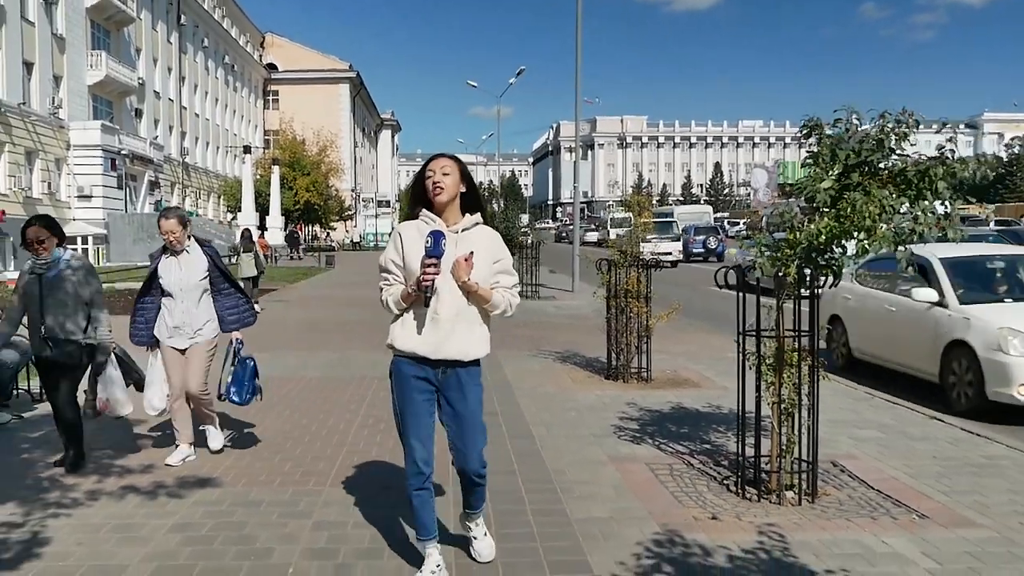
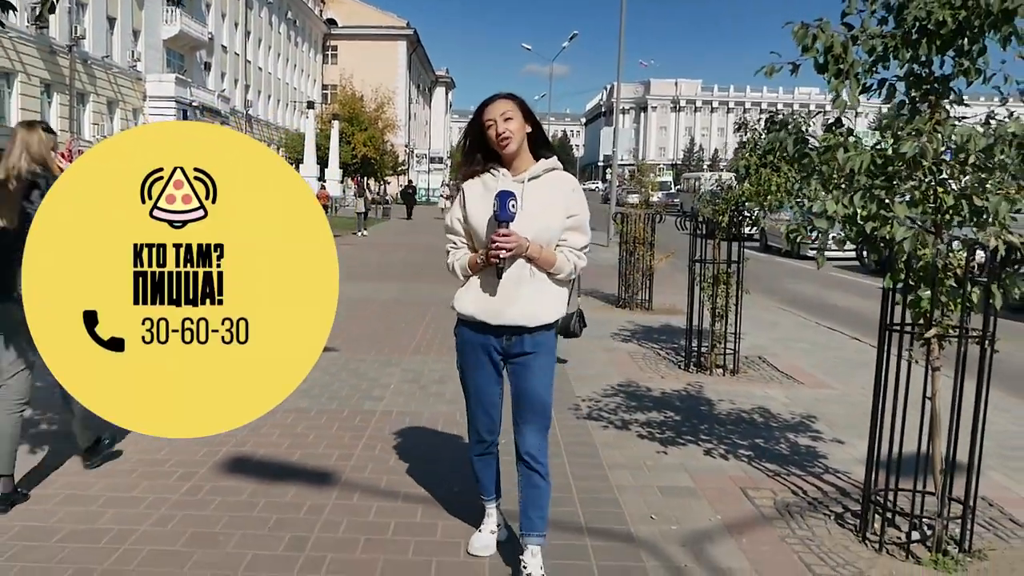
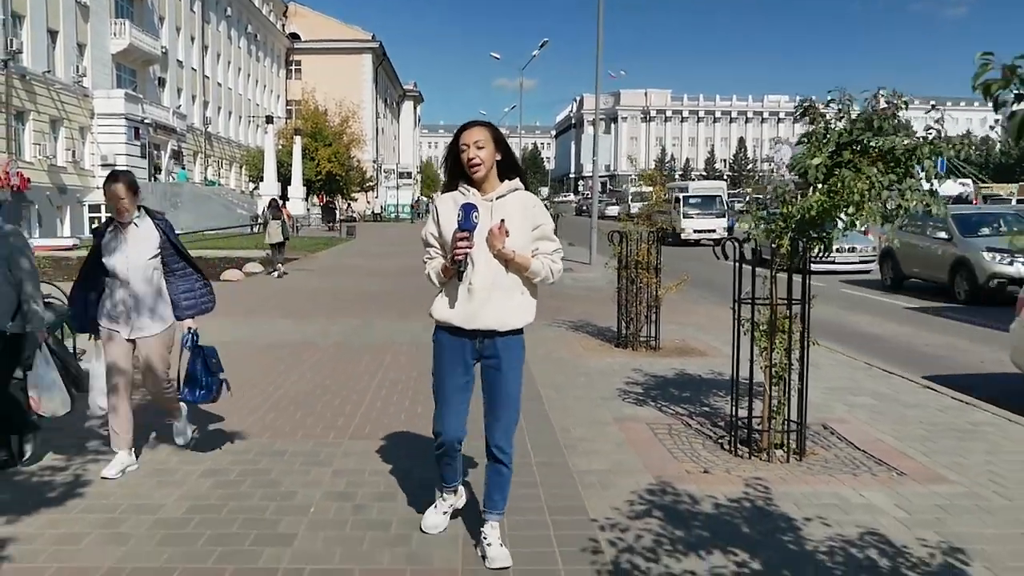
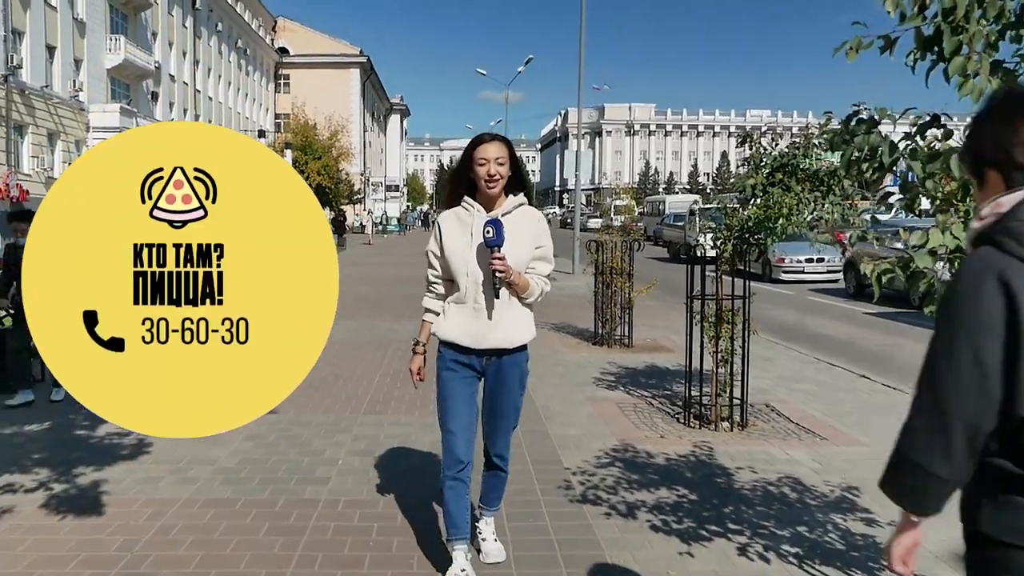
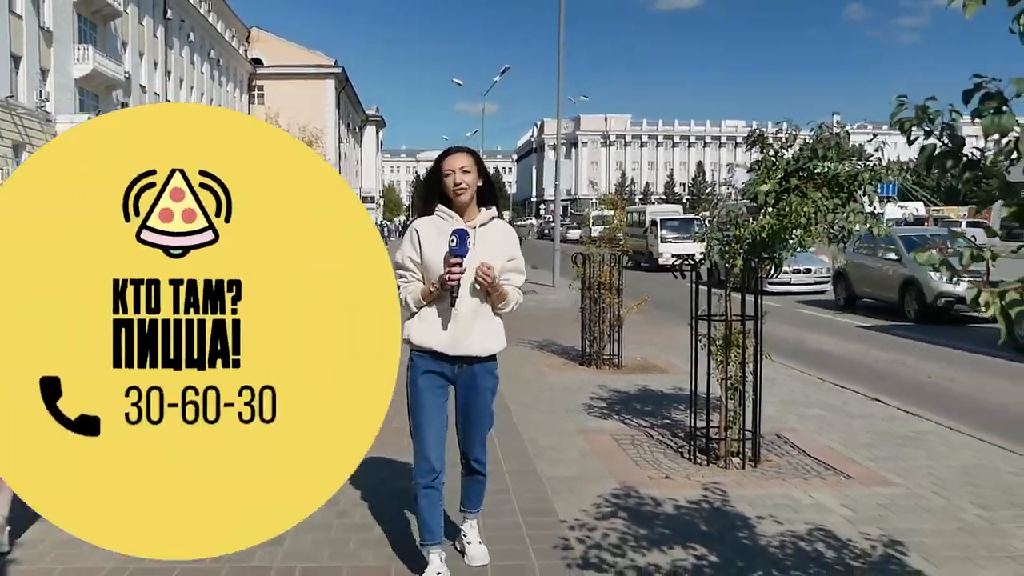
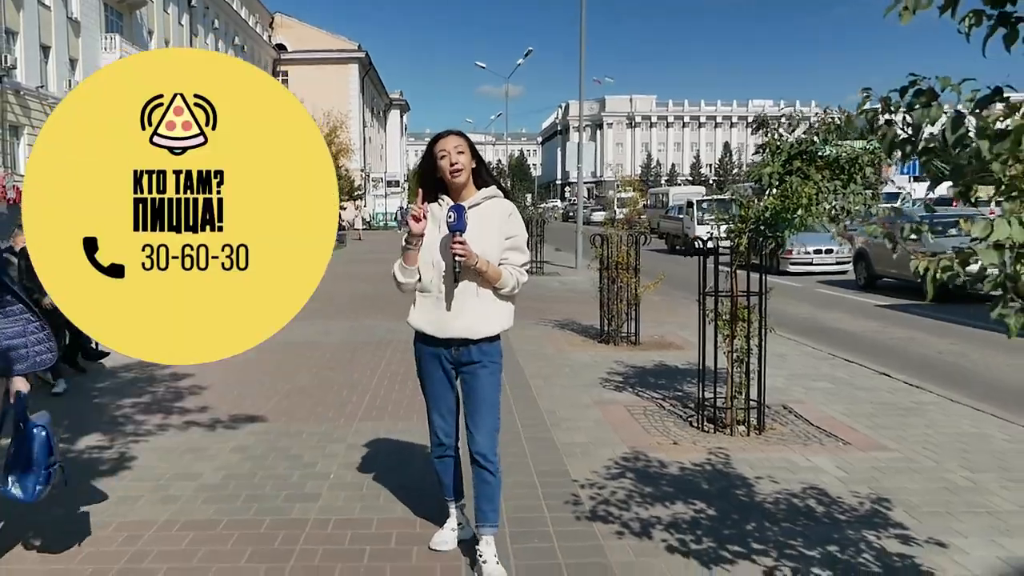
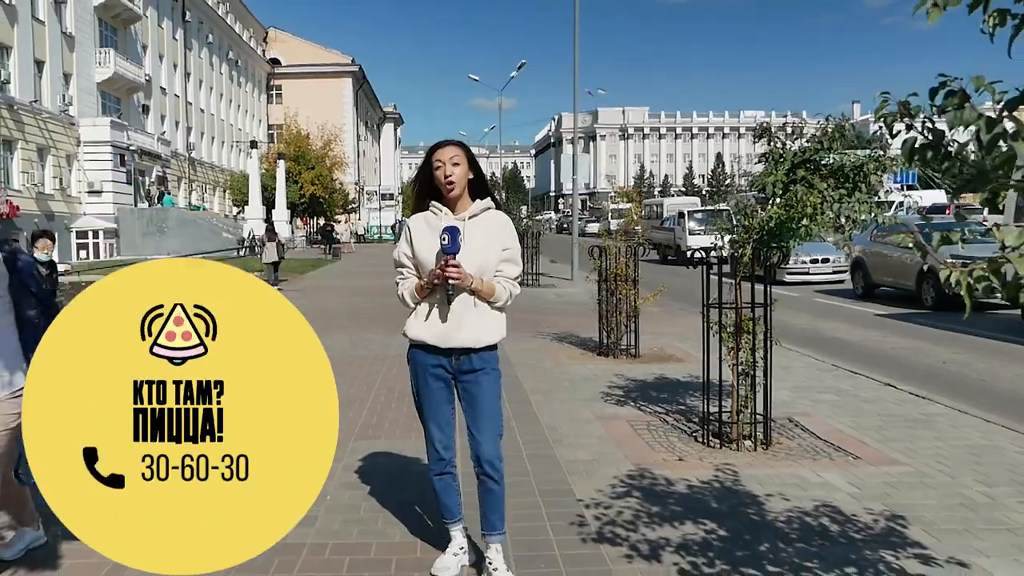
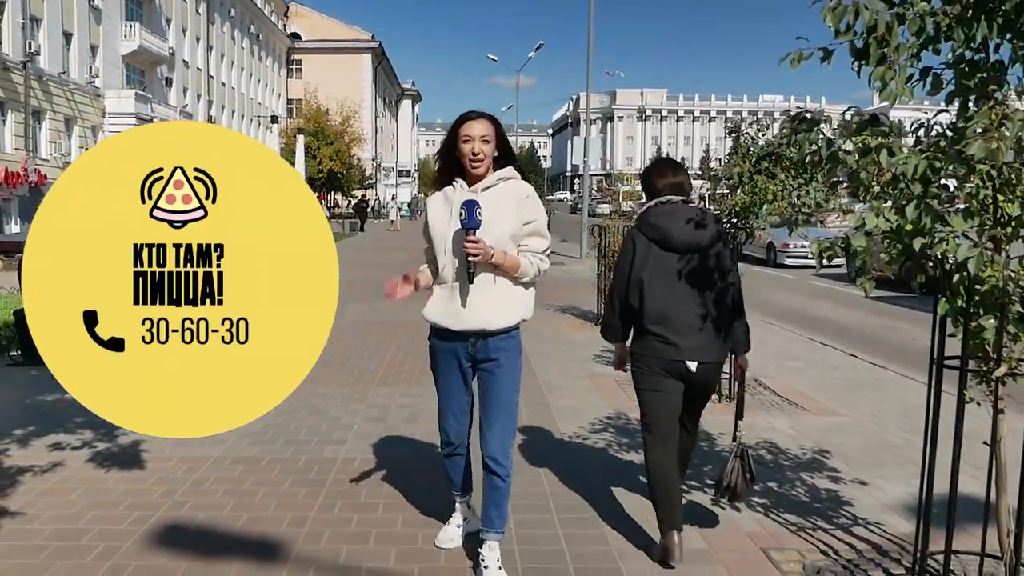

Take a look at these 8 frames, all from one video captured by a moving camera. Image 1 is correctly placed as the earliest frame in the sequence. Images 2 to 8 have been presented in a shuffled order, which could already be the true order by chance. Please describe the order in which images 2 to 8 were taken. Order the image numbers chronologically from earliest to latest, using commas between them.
3, 5, 7, 6, 4, 8, 2
